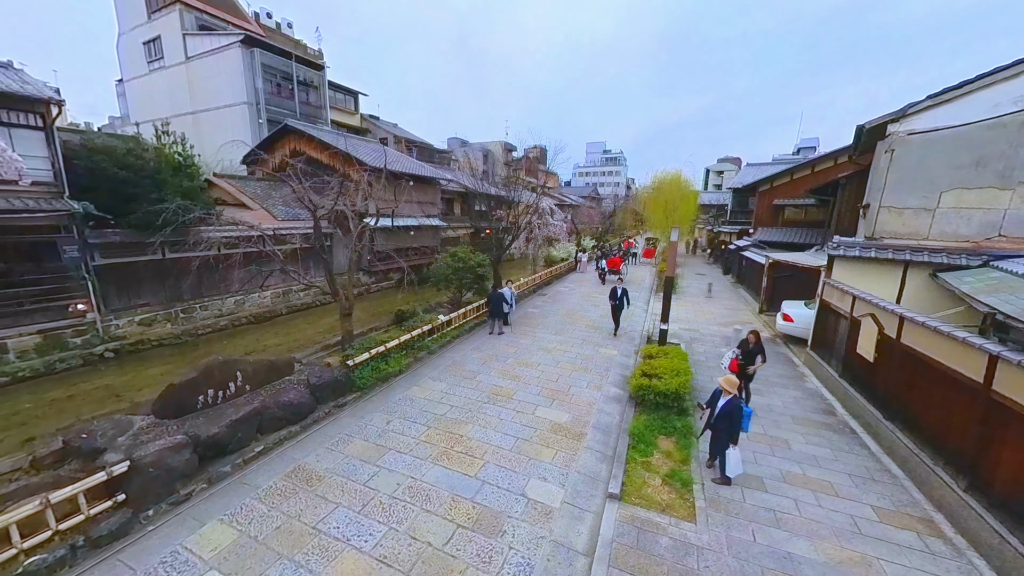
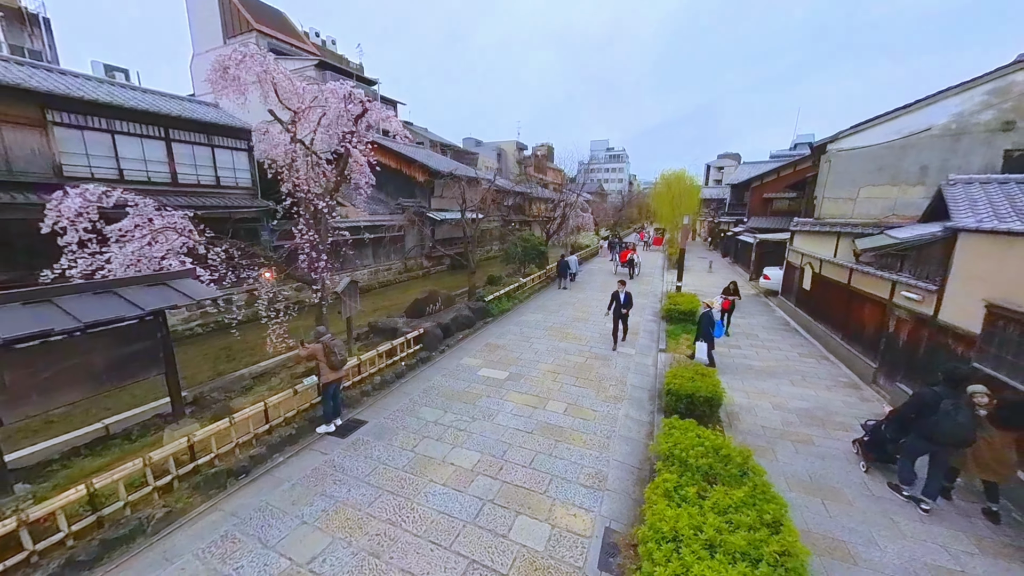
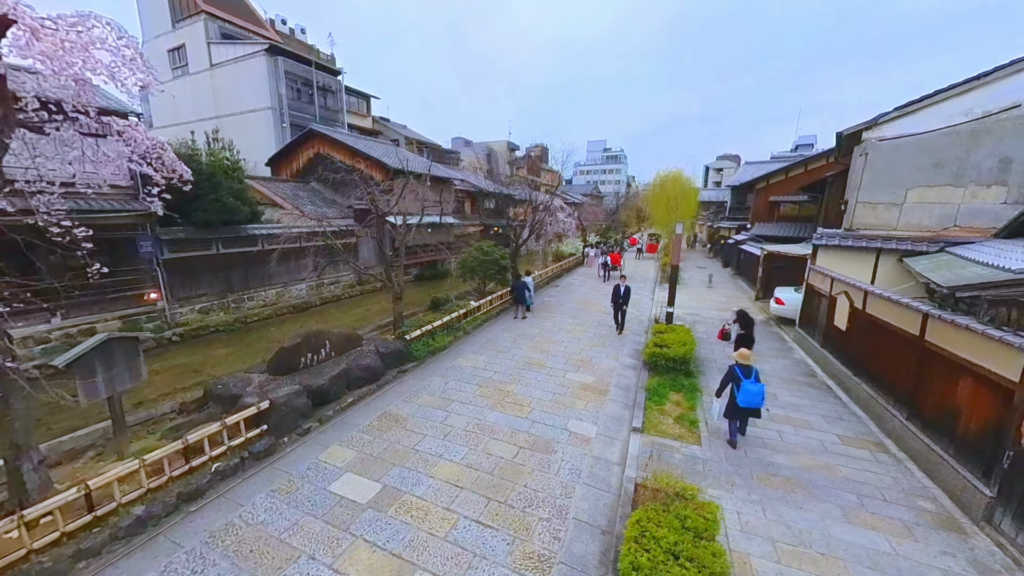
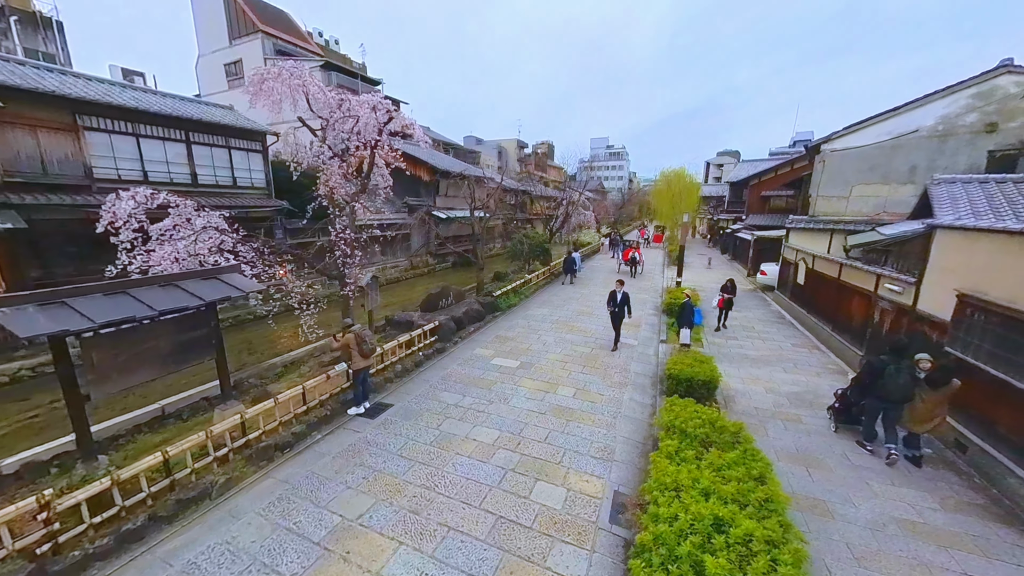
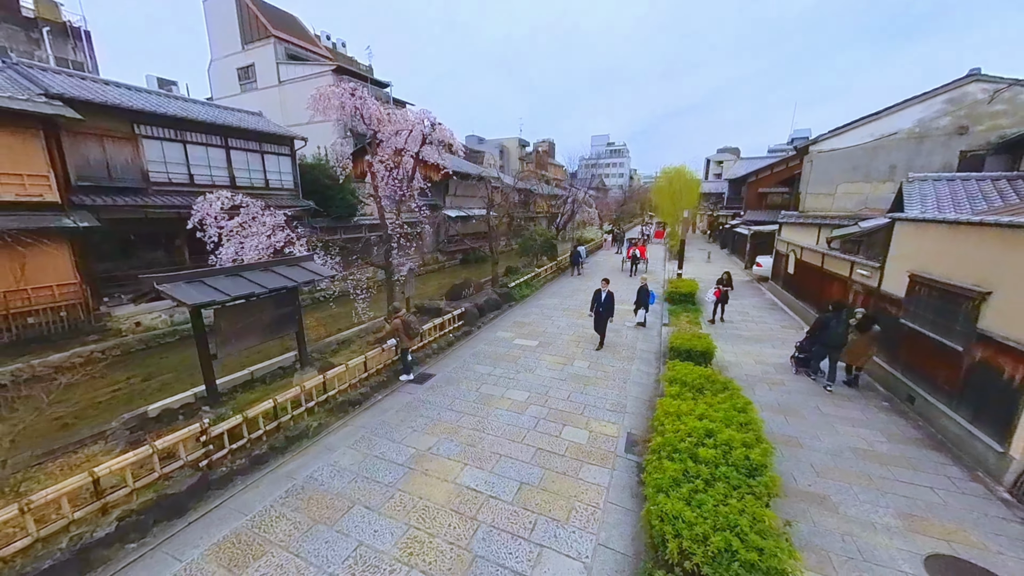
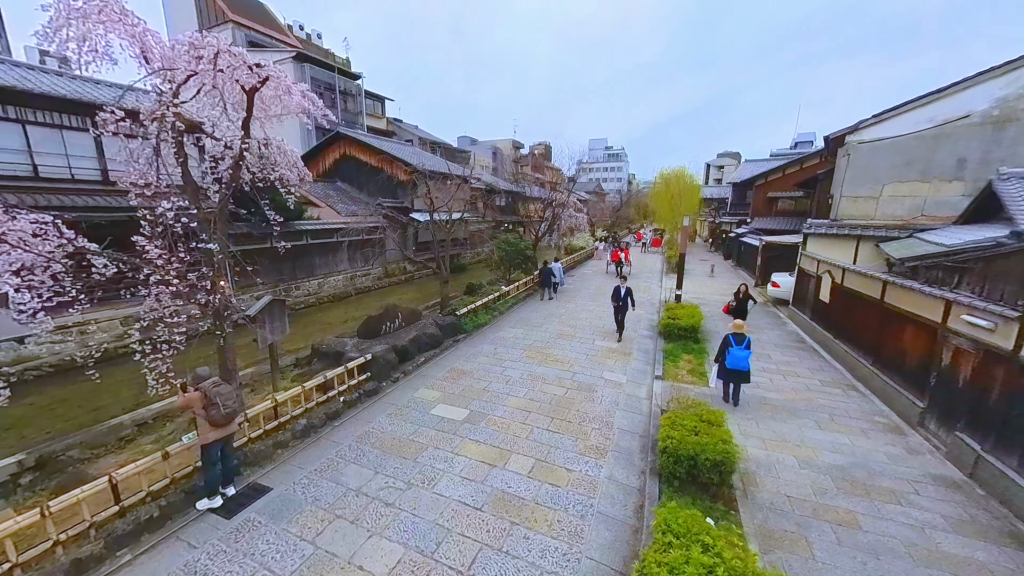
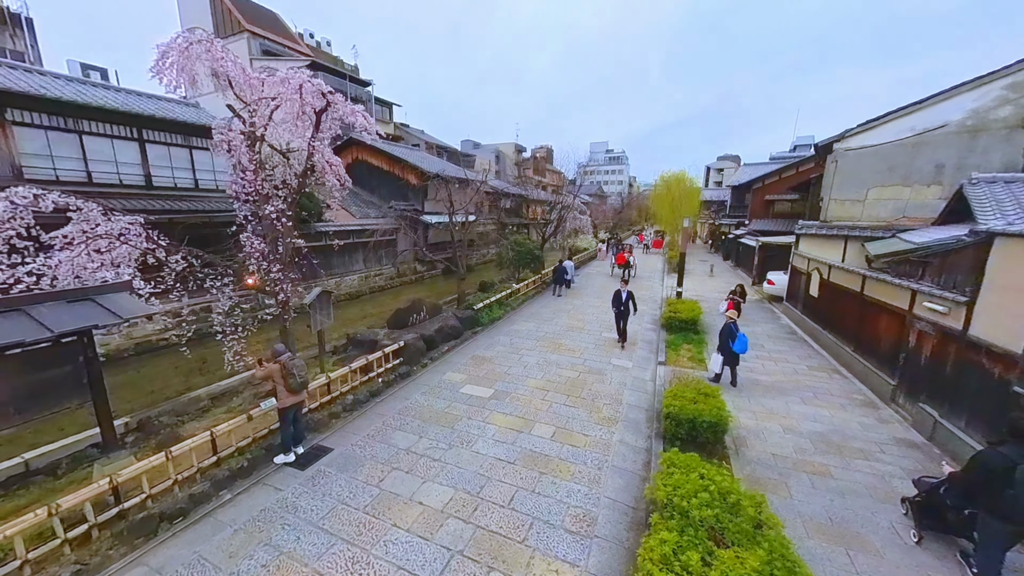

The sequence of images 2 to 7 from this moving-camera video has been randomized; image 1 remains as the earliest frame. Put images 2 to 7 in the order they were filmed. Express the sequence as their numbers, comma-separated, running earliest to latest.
3, 6, 7, 2, 4, 5
